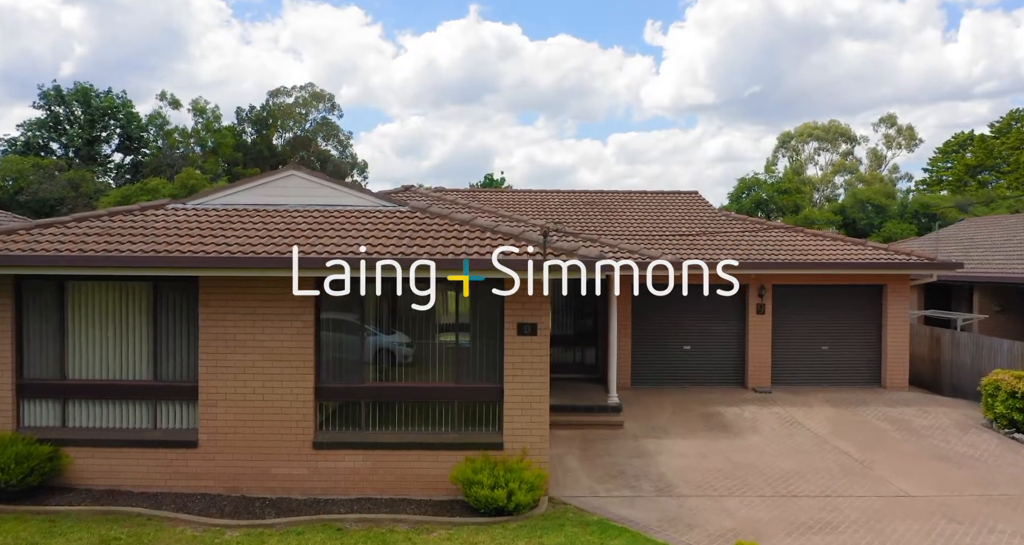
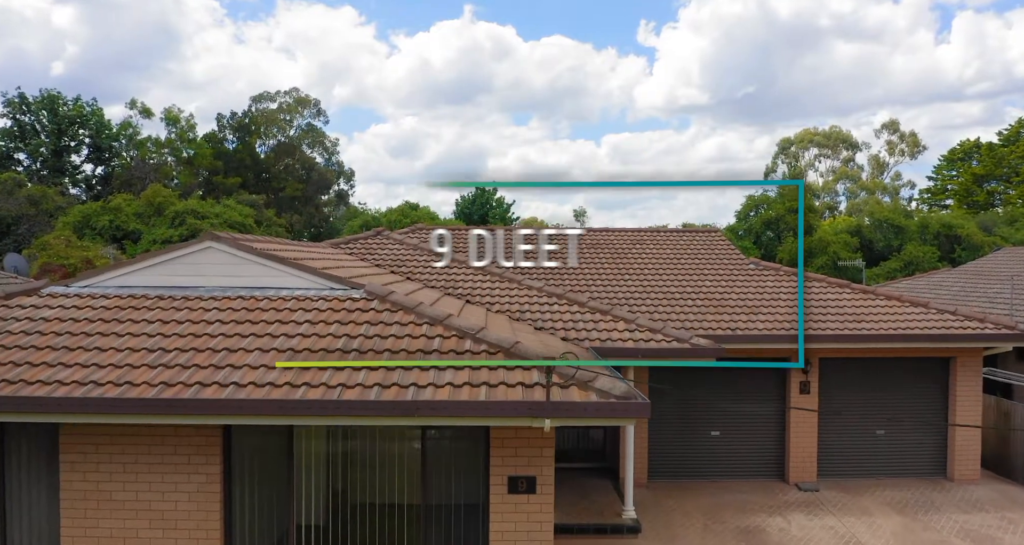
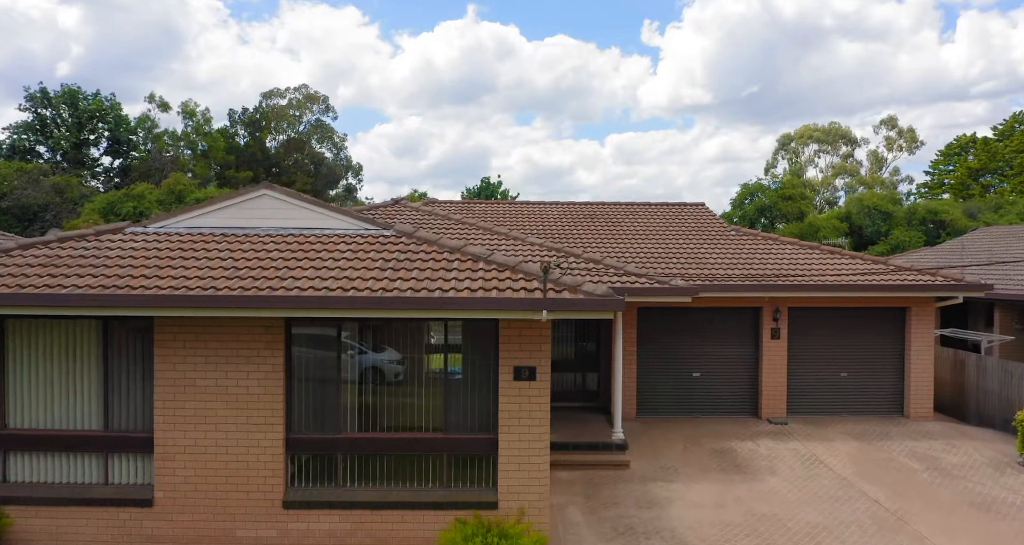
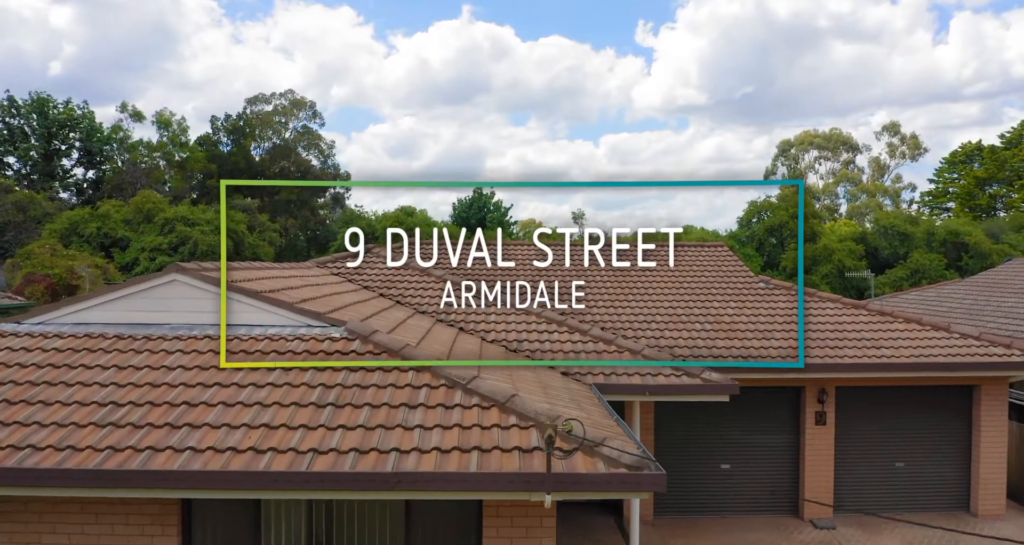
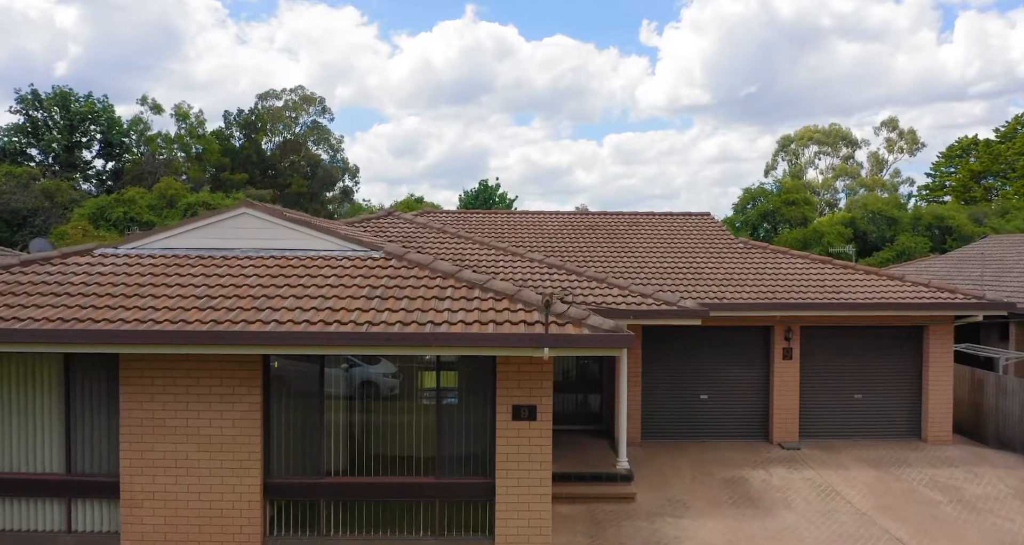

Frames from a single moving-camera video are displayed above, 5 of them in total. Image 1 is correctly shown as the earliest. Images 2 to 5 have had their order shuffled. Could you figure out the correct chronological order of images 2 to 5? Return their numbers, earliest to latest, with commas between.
3, 5, 2, 4
